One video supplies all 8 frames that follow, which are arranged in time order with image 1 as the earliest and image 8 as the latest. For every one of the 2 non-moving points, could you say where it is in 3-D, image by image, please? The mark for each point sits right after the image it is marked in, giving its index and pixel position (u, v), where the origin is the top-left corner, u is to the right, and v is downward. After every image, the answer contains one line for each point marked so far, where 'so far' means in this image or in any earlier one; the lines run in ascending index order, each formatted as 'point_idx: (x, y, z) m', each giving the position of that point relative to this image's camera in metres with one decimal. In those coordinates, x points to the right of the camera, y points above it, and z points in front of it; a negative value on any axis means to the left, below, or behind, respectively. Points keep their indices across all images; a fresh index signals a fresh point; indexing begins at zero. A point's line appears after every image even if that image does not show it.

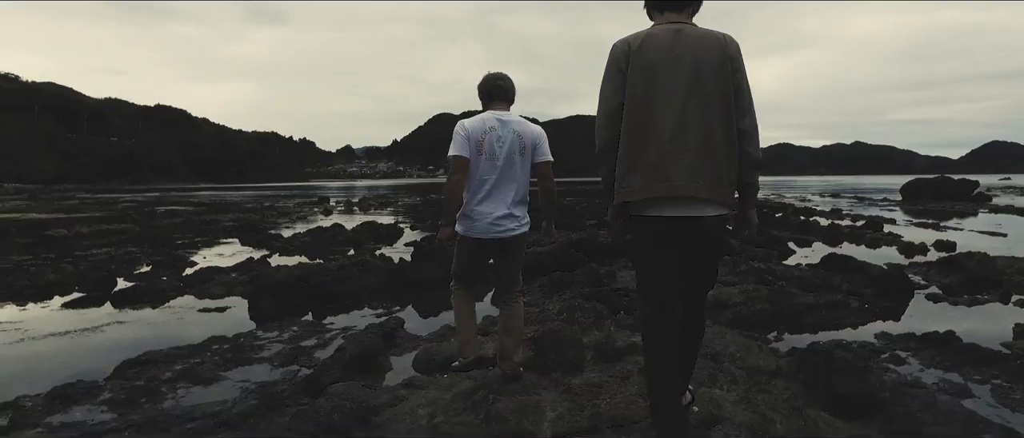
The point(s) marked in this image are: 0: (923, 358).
0: (+4.0, -1.3, +6.4) m
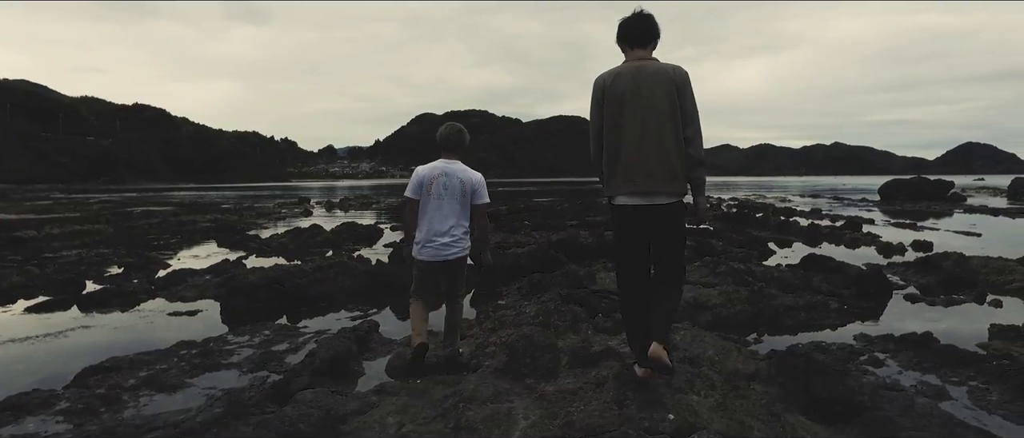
0: (+3.8, -1.4, +6.4) m
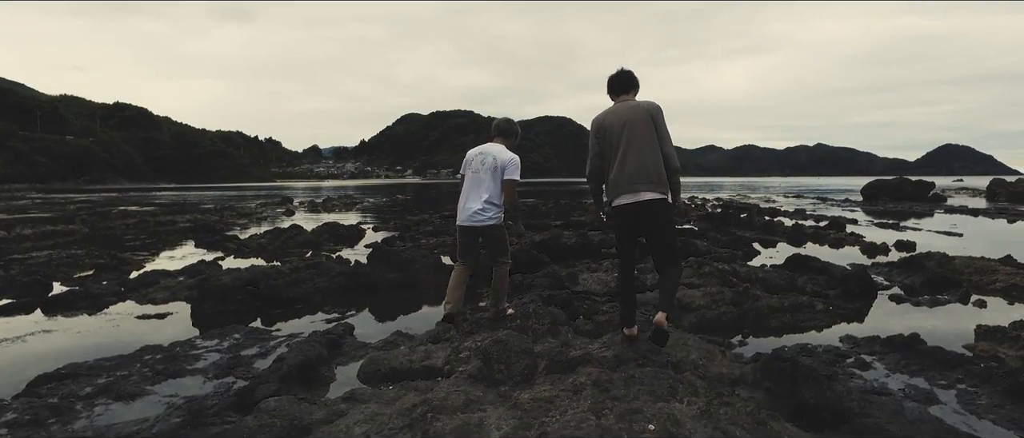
0: (+3.5, -1.4, +6.2) m
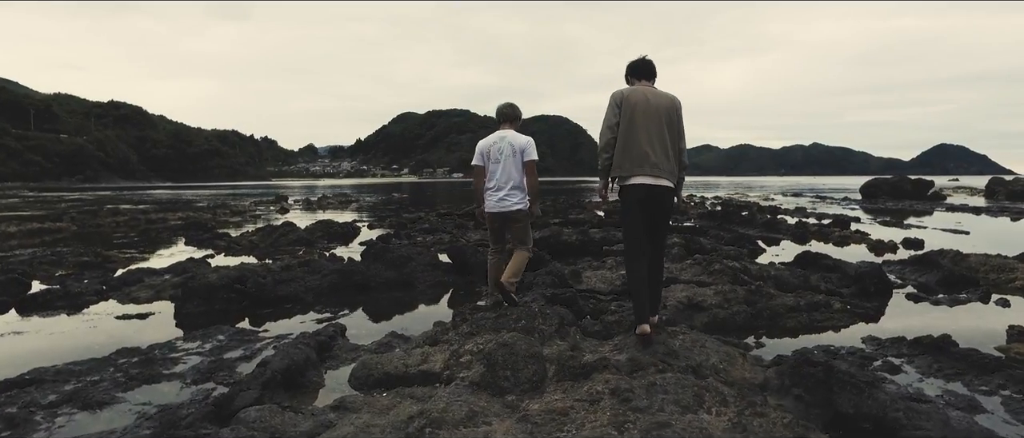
0: (+3.6, -1.3, +5.8) m
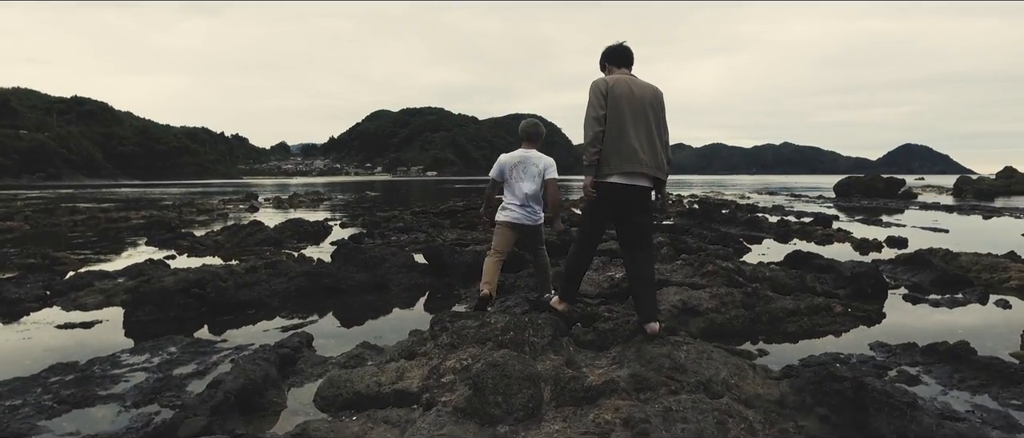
0: (+3.5, -1.3, +5.4) m
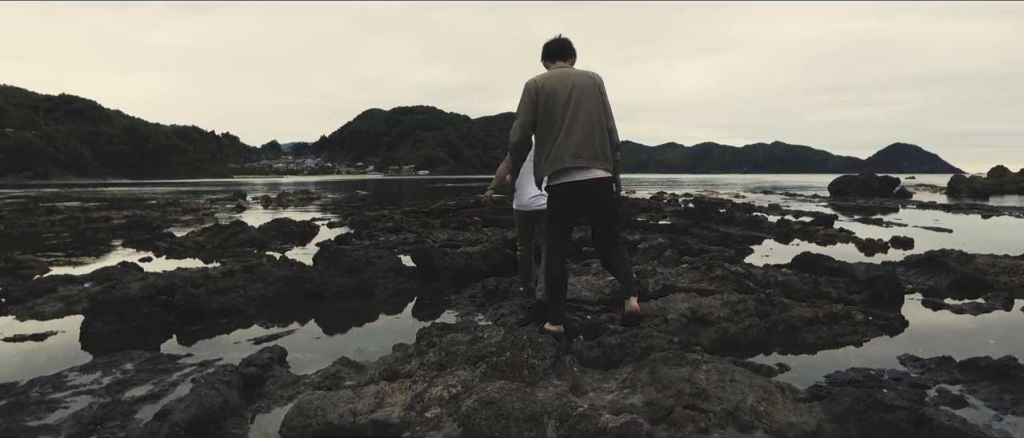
0: (+3.4, -1.3, +4.8) m
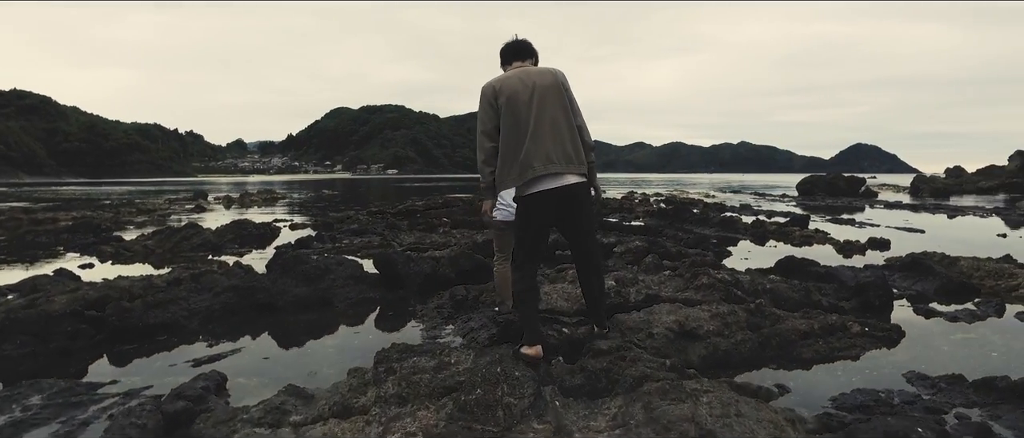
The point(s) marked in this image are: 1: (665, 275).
0: (+3.2, -1.3, +4.3) m
1: (+1.9, -0.7, +8.2) m
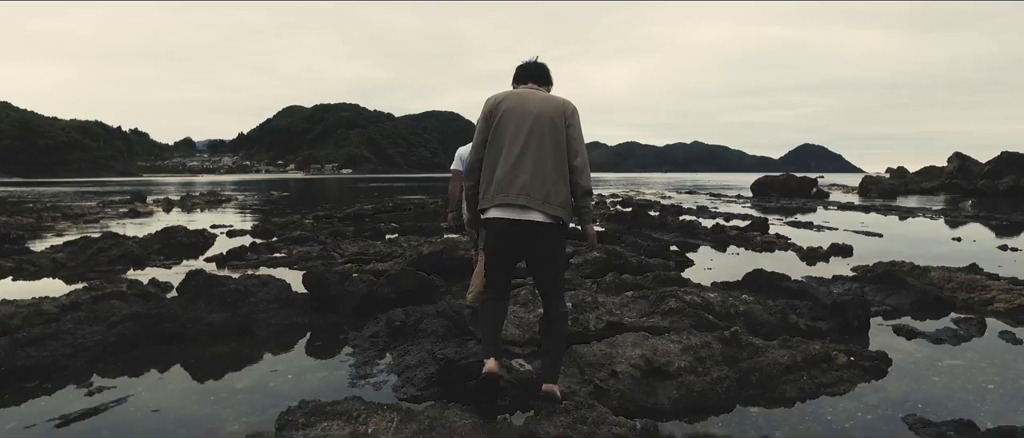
0: (+2.9, -1.5, +3.6) m
1: (+1.3, -0.8, +7.4) m
